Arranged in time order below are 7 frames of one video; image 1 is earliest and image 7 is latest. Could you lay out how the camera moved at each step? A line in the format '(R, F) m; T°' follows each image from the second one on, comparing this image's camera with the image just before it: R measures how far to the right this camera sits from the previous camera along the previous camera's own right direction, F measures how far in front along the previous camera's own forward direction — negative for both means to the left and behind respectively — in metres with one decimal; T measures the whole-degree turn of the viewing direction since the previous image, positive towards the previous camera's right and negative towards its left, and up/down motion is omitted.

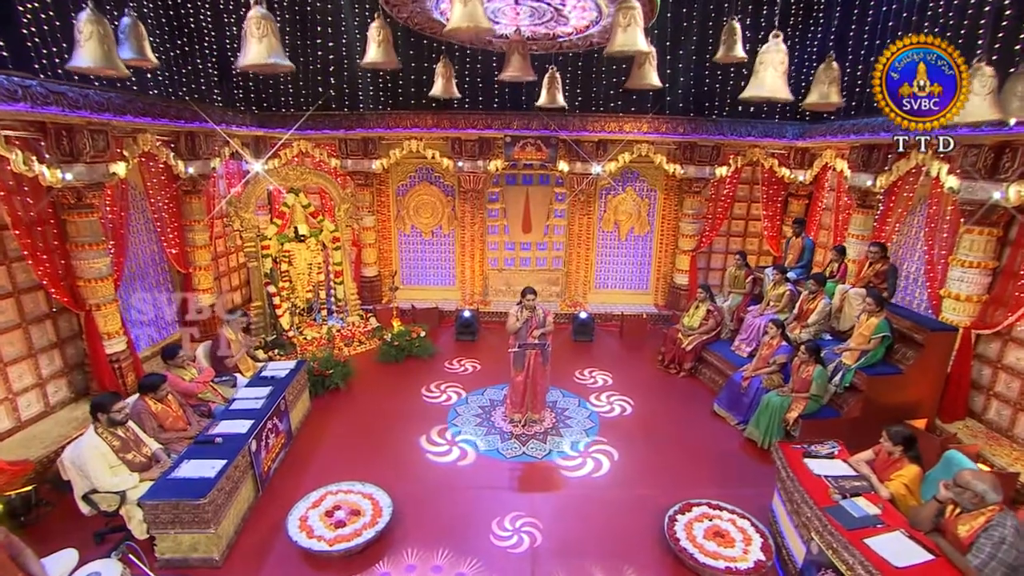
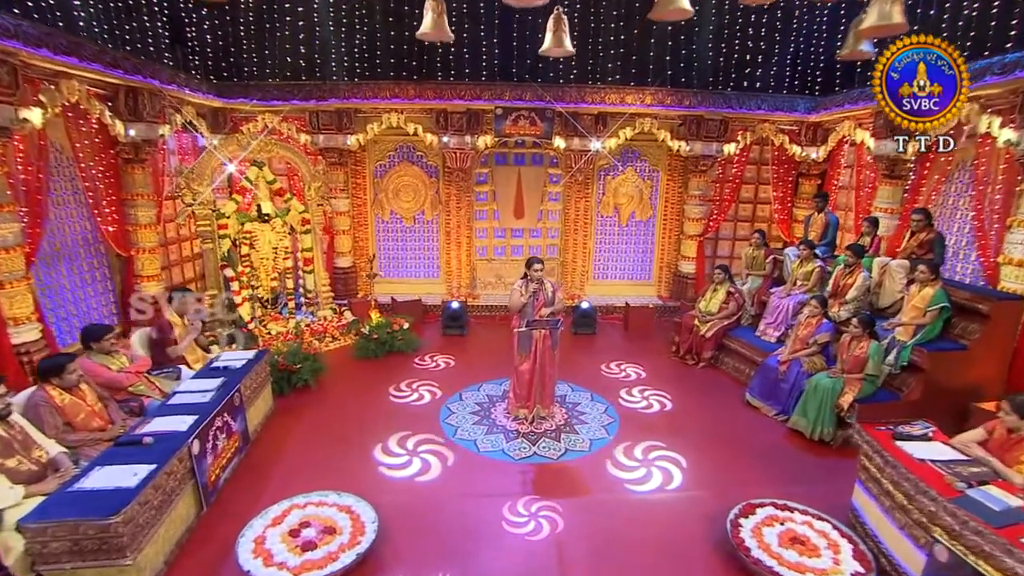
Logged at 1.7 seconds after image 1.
(-0.3, +1.1) m; +3°
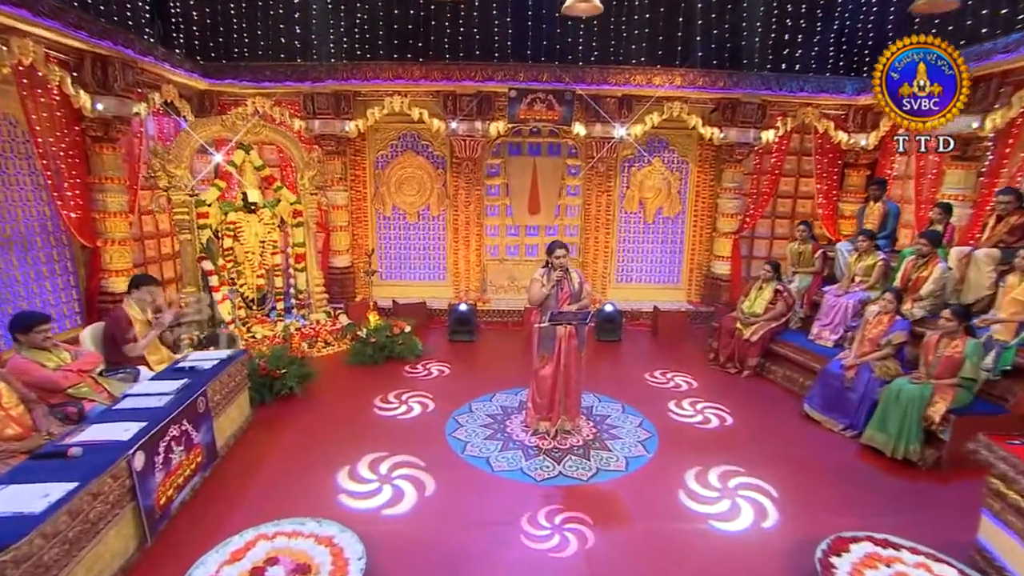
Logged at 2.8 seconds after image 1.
(-0.1, +1.0) m; -1°
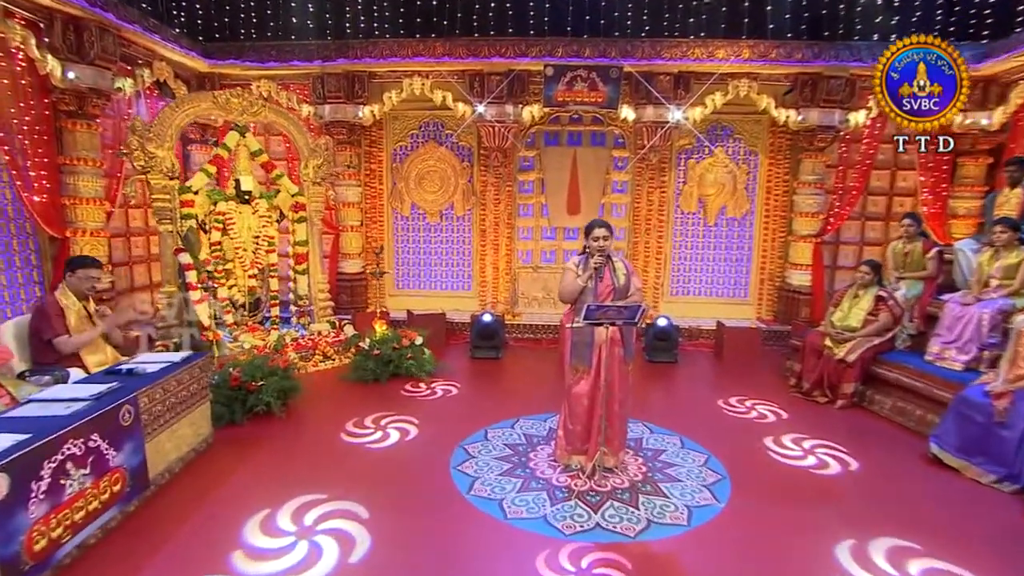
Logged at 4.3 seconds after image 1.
(+0.2, +1.3) m; -5°
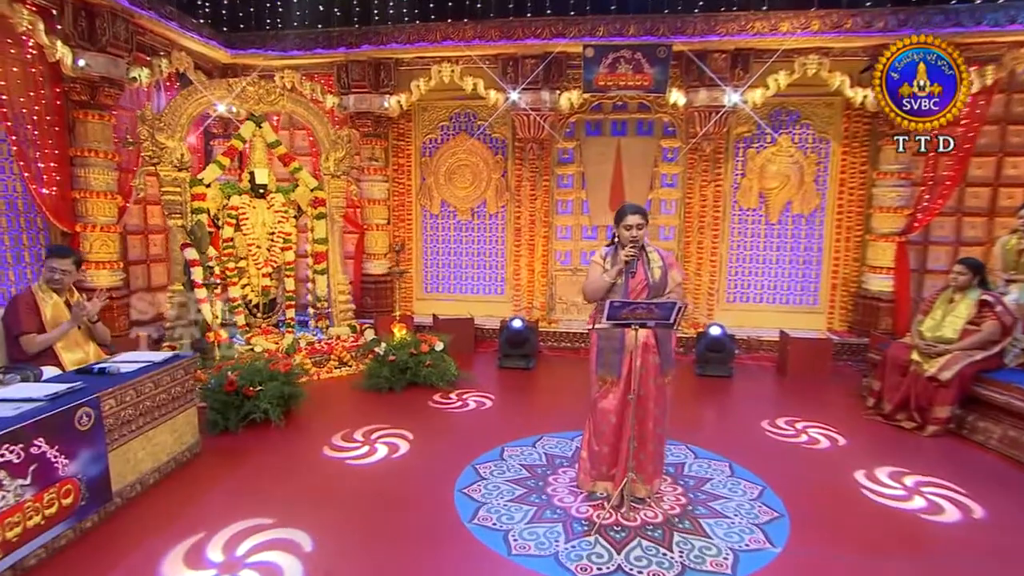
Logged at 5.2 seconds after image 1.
(+0.3, +0.7) m; -6°
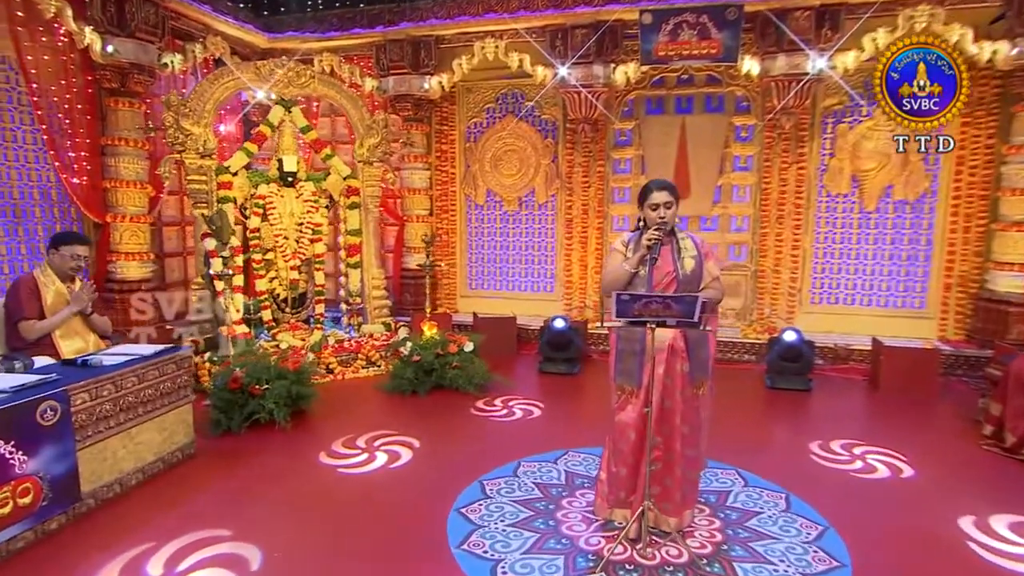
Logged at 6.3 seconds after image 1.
(+0.4, +0.6) m; -8°
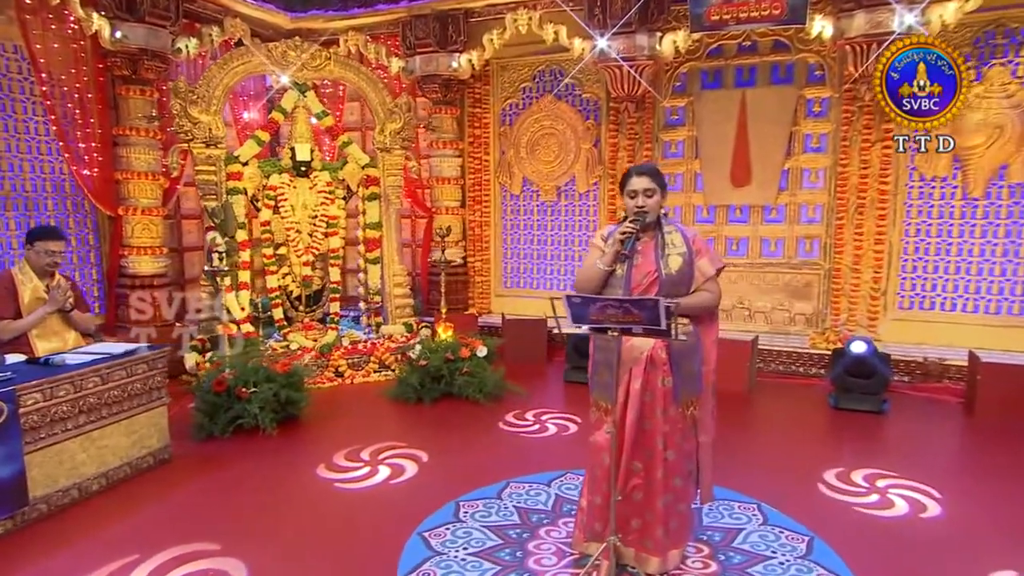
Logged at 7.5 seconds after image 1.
(+0.5, +0.6) m; -8°
